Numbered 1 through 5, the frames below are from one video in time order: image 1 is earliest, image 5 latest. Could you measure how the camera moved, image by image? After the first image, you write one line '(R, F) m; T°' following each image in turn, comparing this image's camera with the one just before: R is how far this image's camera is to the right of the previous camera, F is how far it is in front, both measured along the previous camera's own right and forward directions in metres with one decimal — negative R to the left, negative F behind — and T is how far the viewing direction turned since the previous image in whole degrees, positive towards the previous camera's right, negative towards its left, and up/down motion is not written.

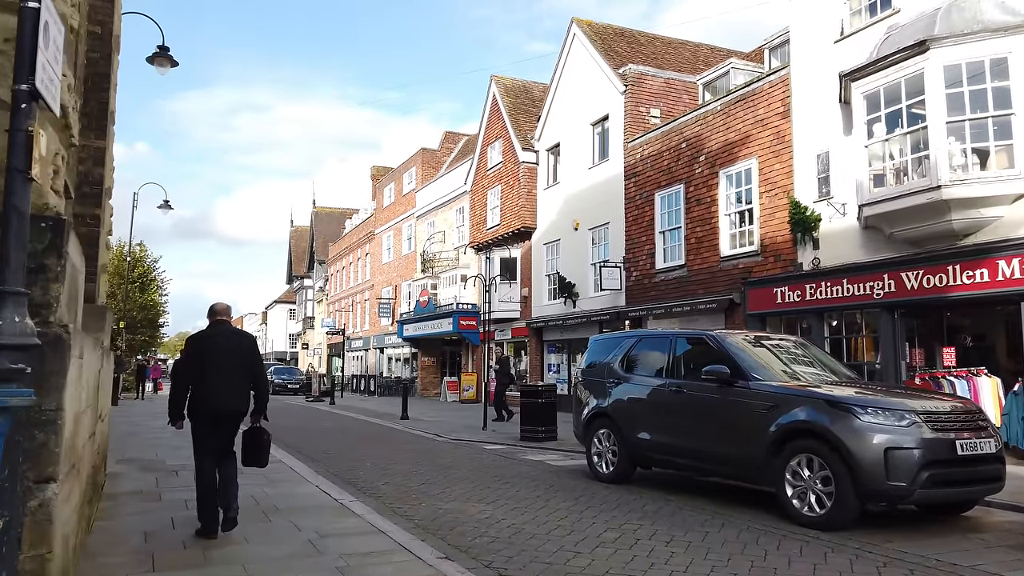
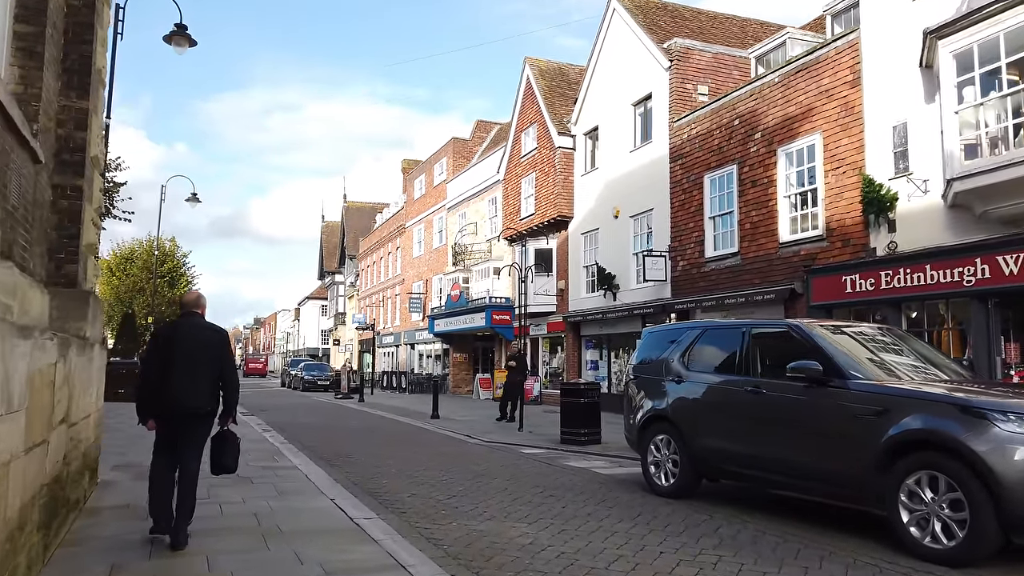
(-0.1, +1.2) m; -2°
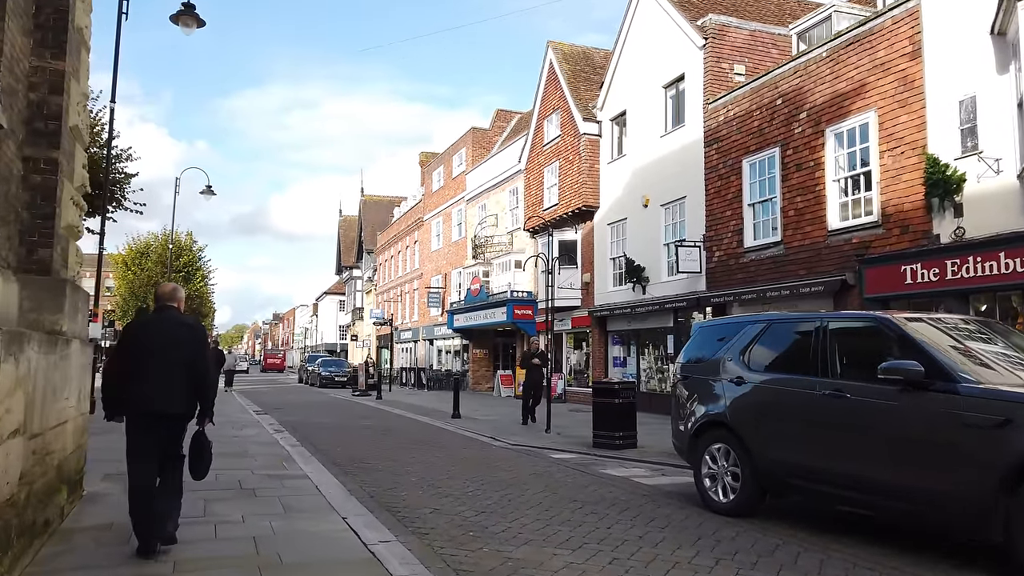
(-0.2, +1.0) m; -1°
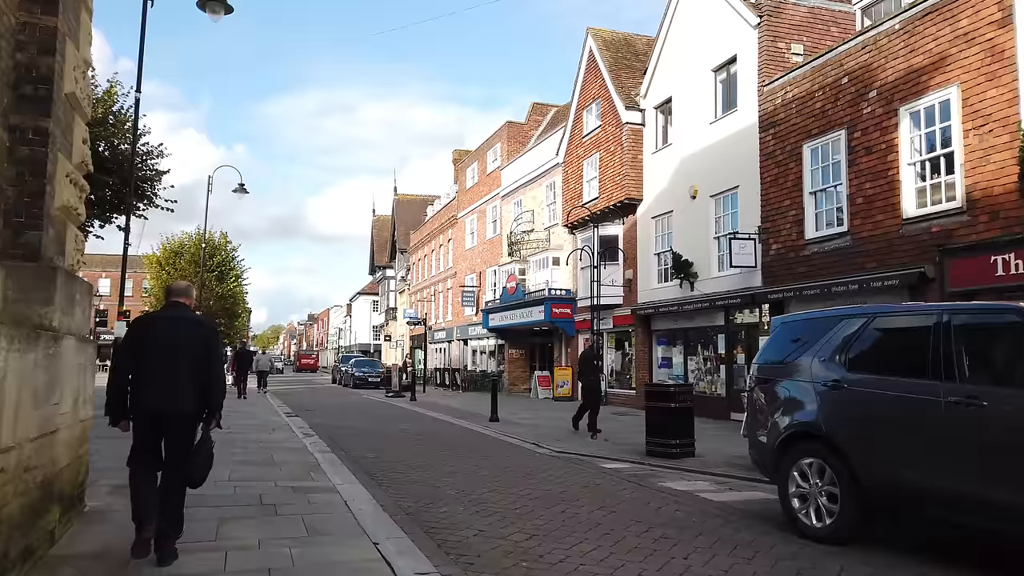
(-0.2, +0.9) m; -2°
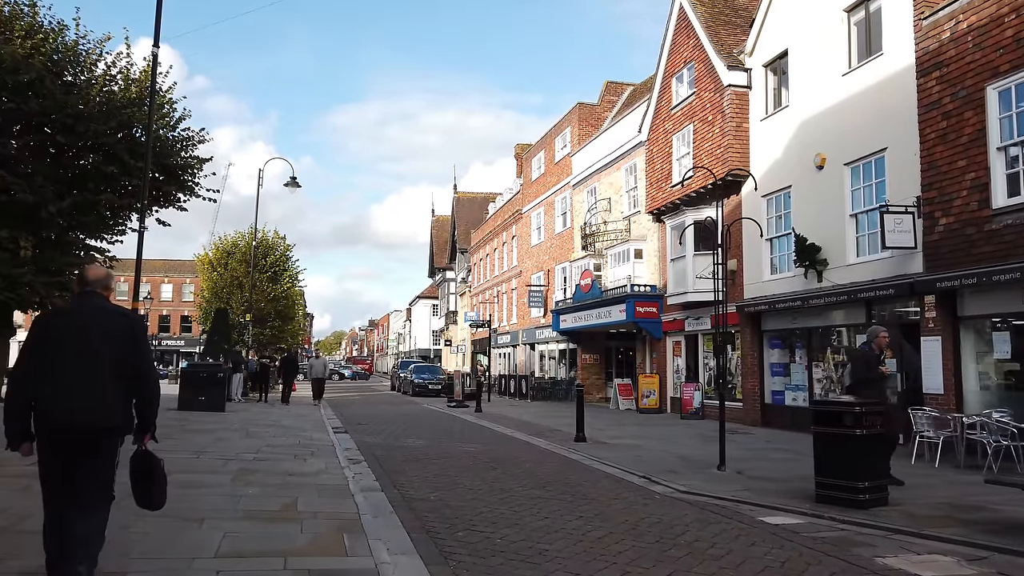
(-0.6, +2.9) m; -4°
